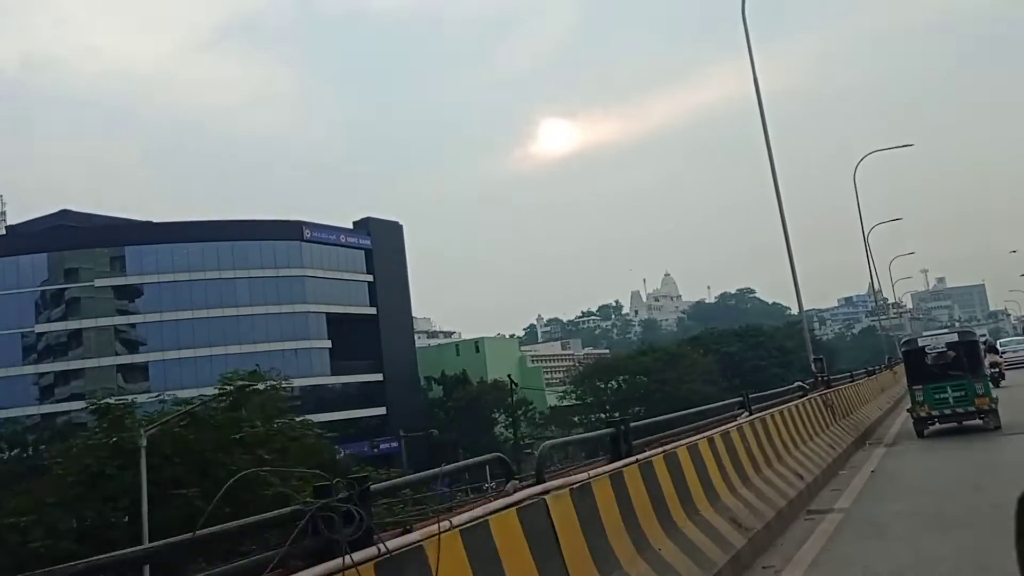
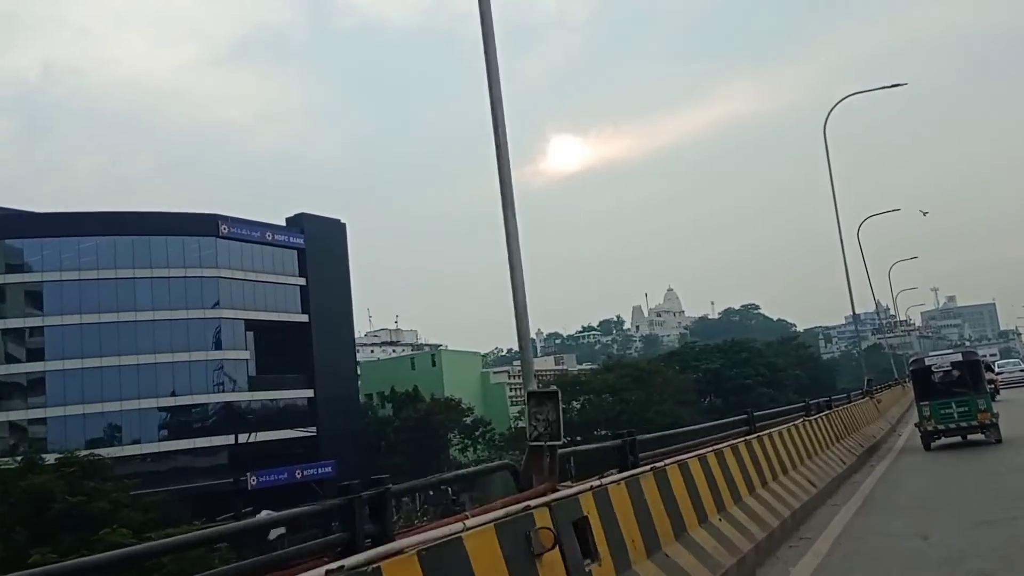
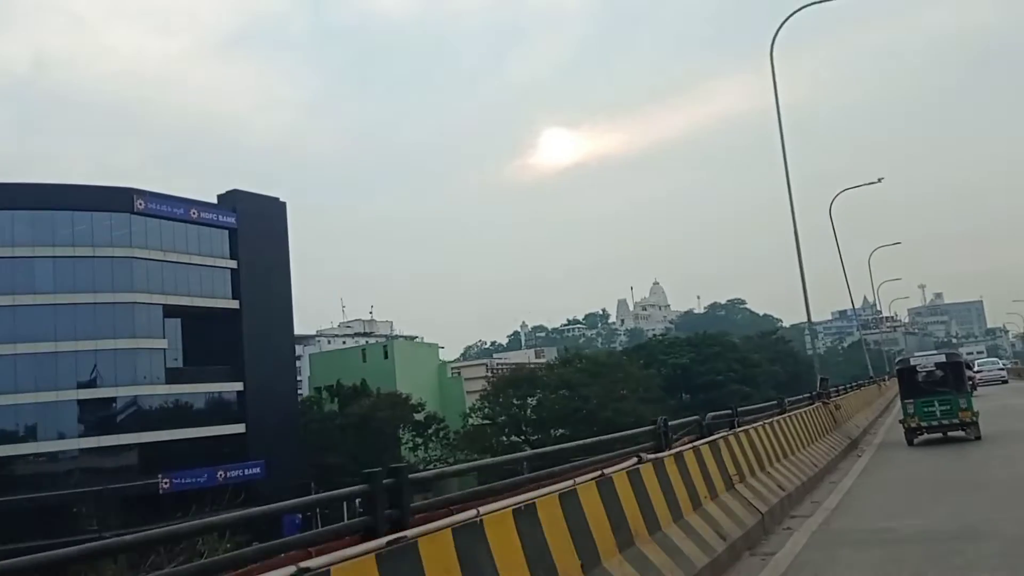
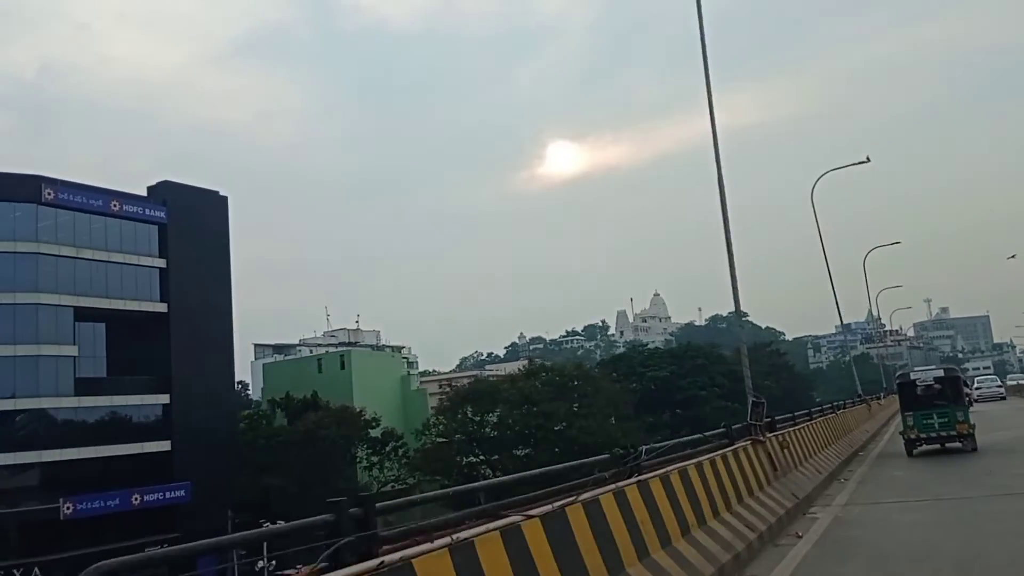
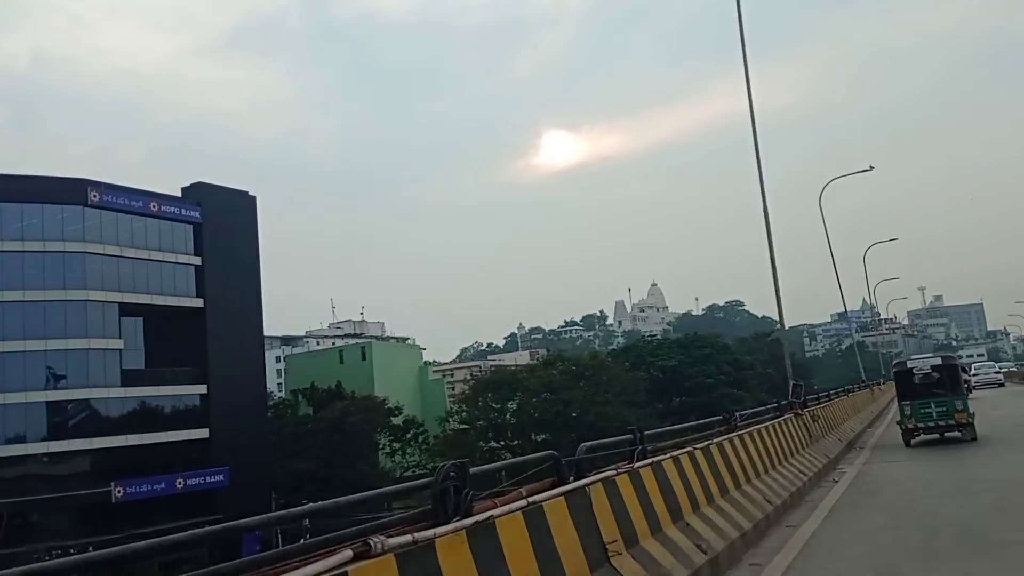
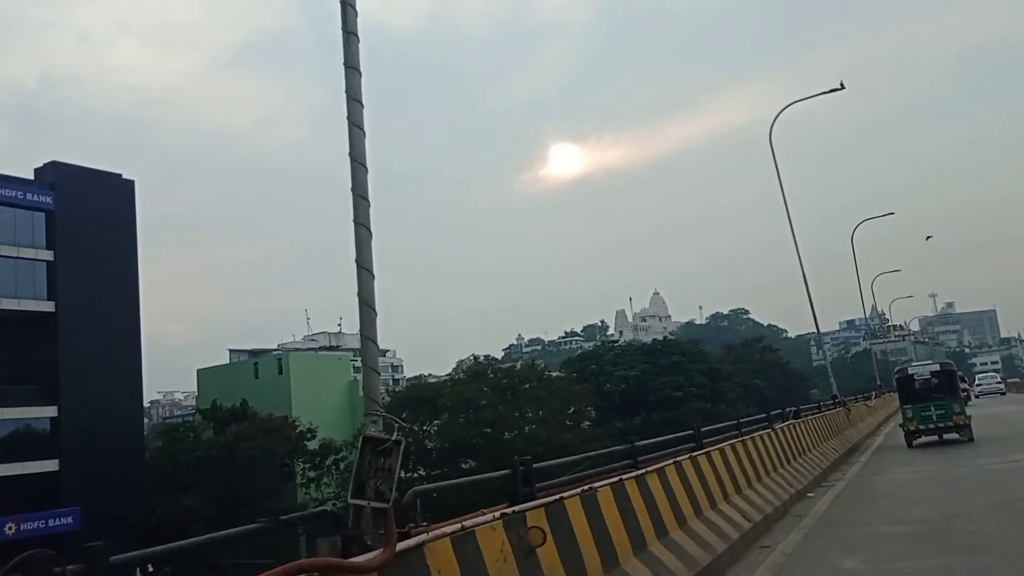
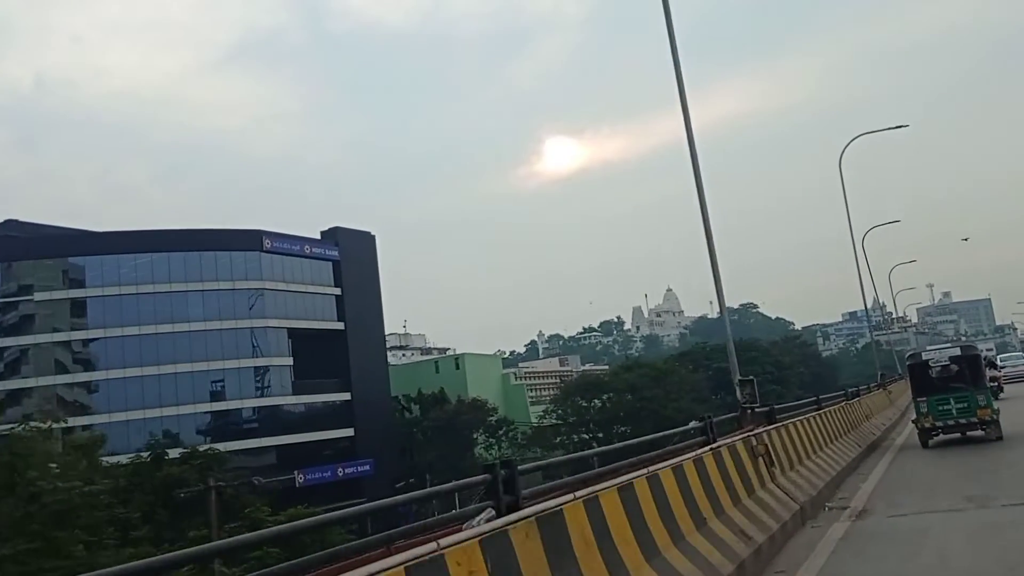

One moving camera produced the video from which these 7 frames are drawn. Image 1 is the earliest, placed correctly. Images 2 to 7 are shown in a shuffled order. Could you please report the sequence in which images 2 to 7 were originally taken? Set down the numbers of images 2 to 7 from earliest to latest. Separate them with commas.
7, 2, 3, 5, 4, 6
